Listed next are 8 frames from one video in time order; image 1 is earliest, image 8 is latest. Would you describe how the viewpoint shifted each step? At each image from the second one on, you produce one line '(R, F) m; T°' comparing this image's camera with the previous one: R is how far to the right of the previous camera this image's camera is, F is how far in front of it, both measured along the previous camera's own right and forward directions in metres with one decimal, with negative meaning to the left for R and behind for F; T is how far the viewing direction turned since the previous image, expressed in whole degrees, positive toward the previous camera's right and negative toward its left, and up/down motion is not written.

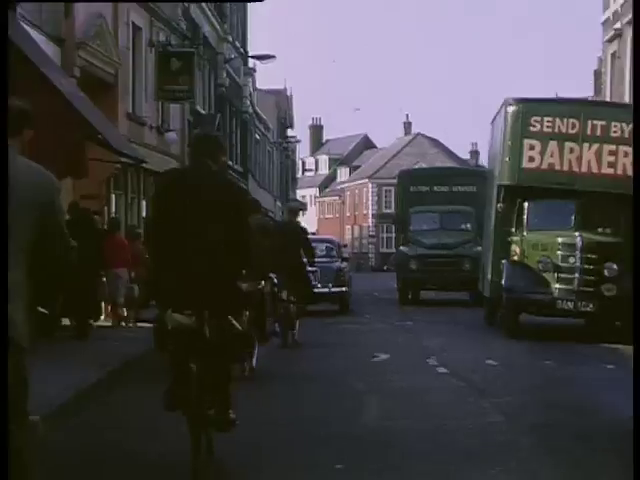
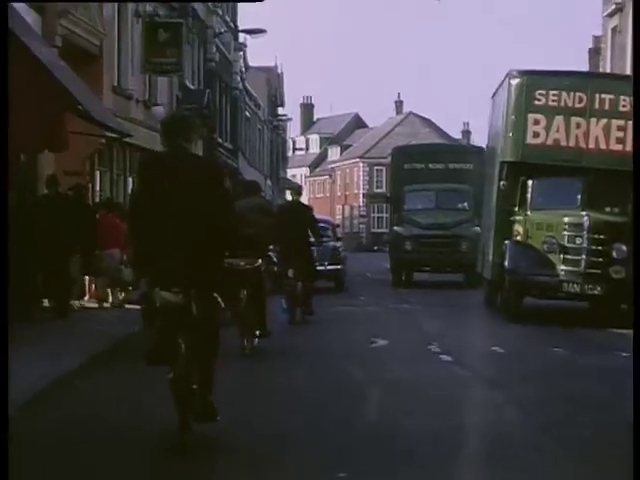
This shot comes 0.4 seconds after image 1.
(0.0, +0.9) m; 0°
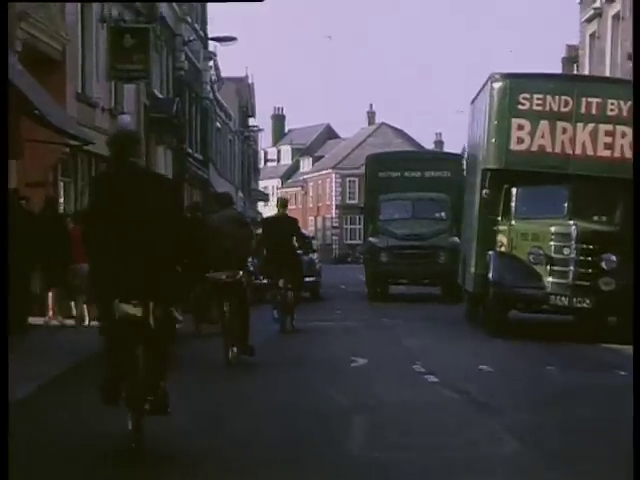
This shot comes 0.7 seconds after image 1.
(0.0, +0.9) m; +1°
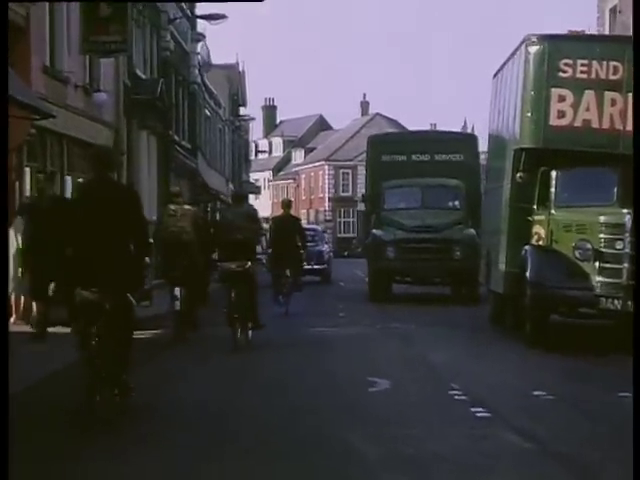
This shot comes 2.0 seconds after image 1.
(-0.1, +2.6) m; 0°
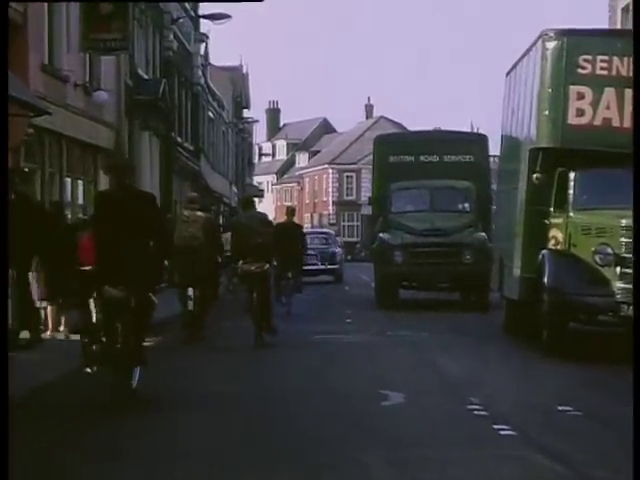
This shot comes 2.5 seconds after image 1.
(0.0, +0.6) m; 0°
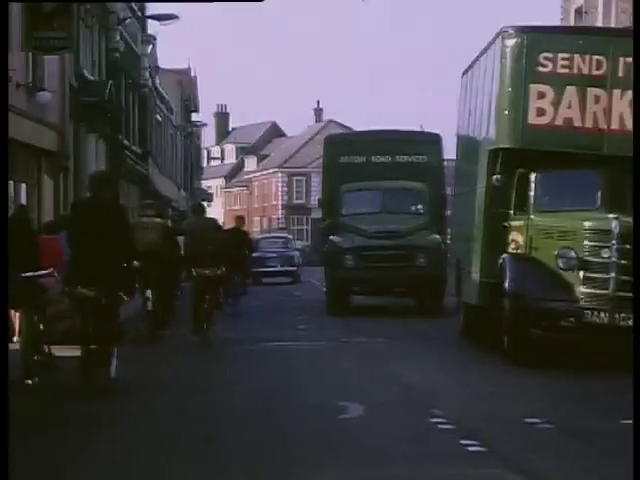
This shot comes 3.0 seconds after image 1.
(0.0, +0.5) m; +2°
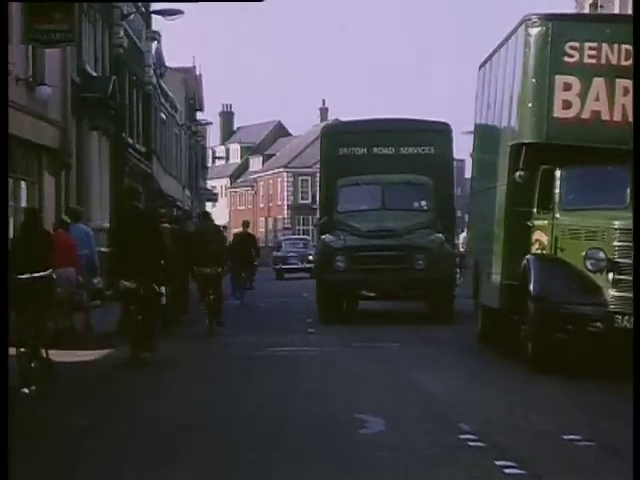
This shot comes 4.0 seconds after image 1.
(-0.1, +0.7) m; 0°
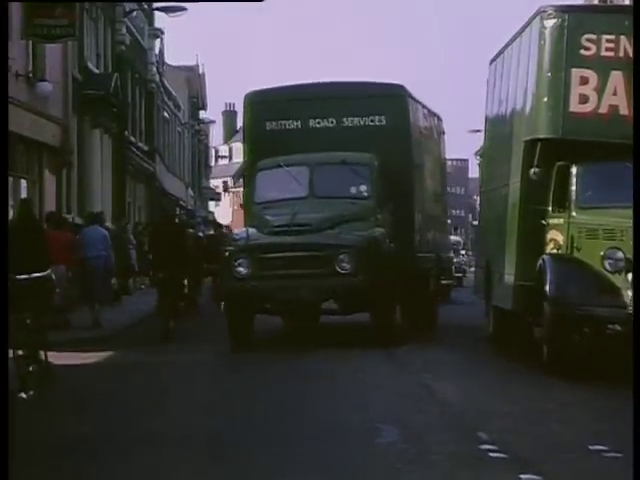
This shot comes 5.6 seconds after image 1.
(0.0, +0.4) m; 0°
